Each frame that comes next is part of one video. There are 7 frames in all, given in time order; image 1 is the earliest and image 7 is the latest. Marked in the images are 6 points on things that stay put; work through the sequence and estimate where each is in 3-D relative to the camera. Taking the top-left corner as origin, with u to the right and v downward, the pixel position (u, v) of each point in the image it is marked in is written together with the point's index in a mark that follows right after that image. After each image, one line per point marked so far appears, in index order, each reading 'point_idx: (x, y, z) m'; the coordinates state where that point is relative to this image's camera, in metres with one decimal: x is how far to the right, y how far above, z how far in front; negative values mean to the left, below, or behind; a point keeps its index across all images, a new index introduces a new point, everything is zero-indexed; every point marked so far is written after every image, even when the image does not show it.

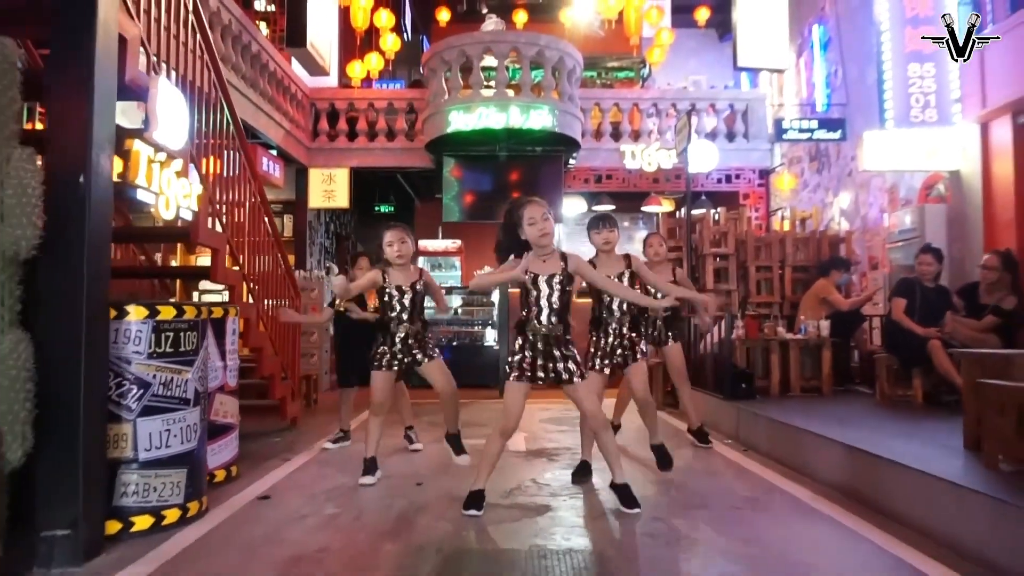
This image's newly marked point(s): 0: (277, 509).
0: (-1.1, -1.1, +3.8) m
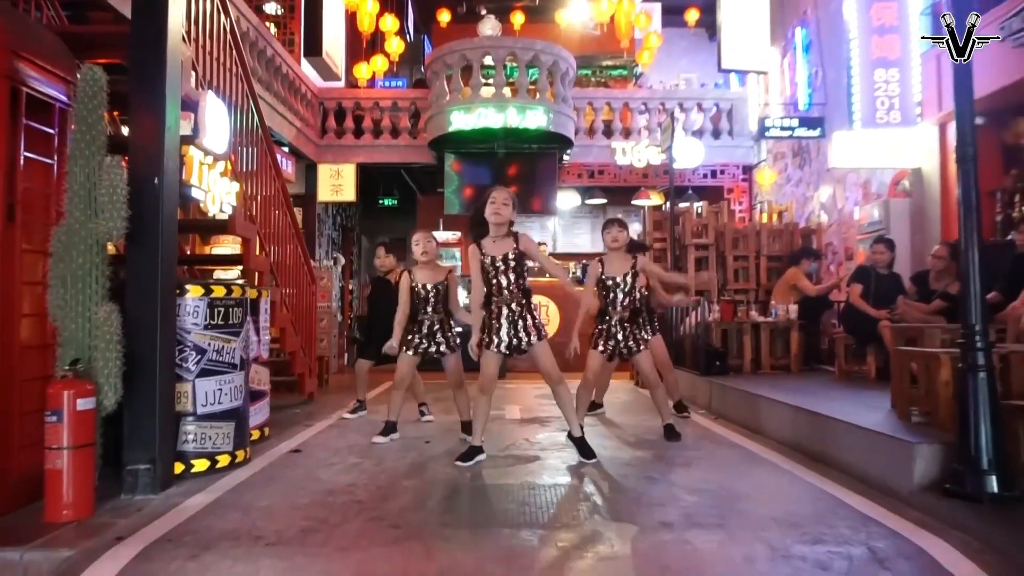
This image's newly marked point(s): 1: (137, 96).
0: (-1.2, -1.0, +4.5) m
1: (-1.8, +0.9, +3.7) m
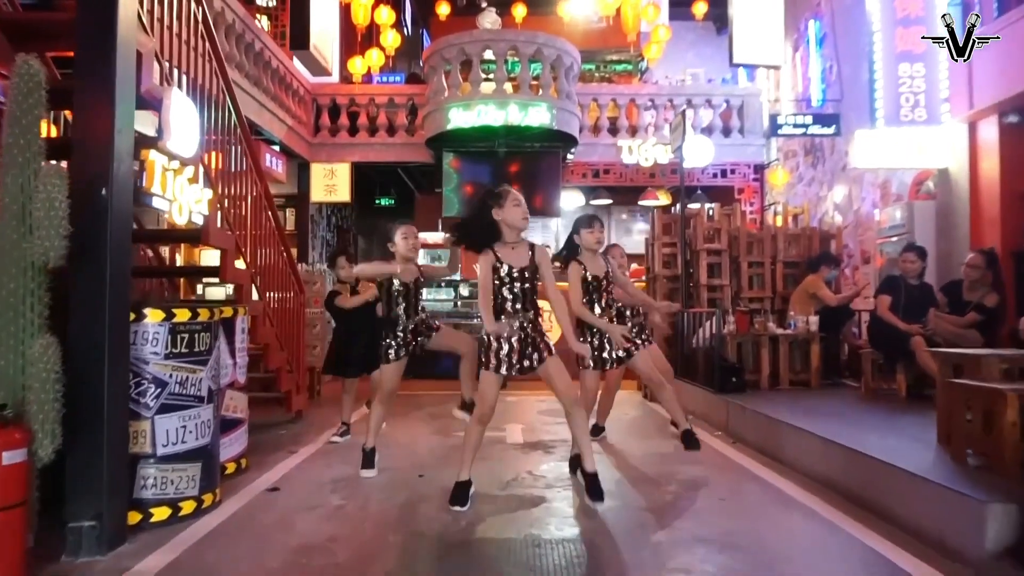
0: (-1.2, -1.1, +4.0) m
1: (-1.7, +0.8, +3.2) m
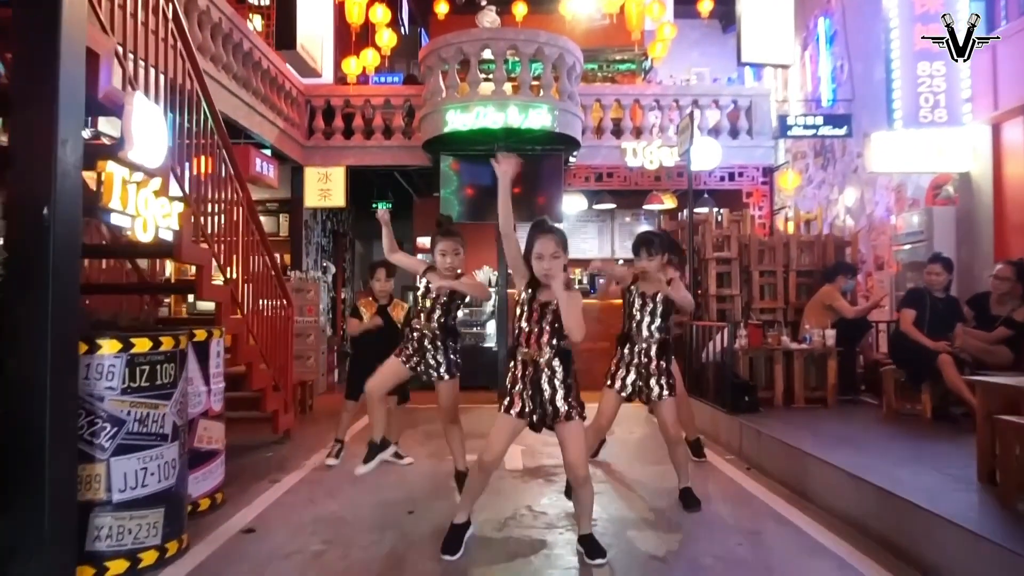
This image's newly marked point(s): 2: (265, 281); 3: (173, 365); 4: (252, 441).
0: (-1.2, -1.2, +3.7) m
1: (-1.8, +0.7, +2.8) m
2: (-2.0, 0.0, +6.3) m
3: (-1.5, -0.3, +3.4) m
4: (-2.1, -1.2, +6.4) m
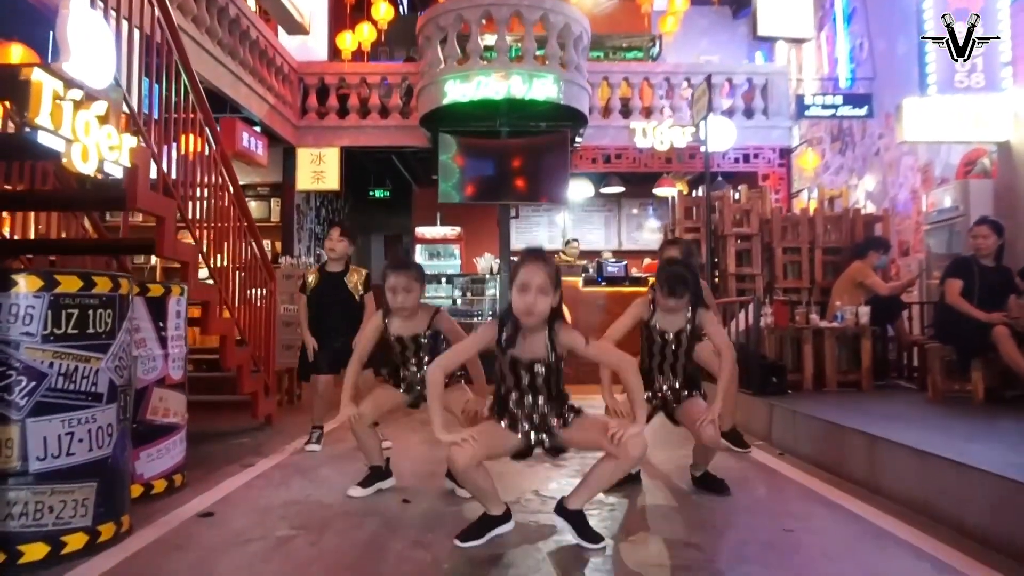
0: (-1.2, -1.0, +3.1) m
1: (-1.8, +0.9, +2.3) m
2: (-2.0, +0.2, +5.8) m
3: (-1.5, -0.1, +2.9) m
4: (-2.1, -1.0, +5.8) m
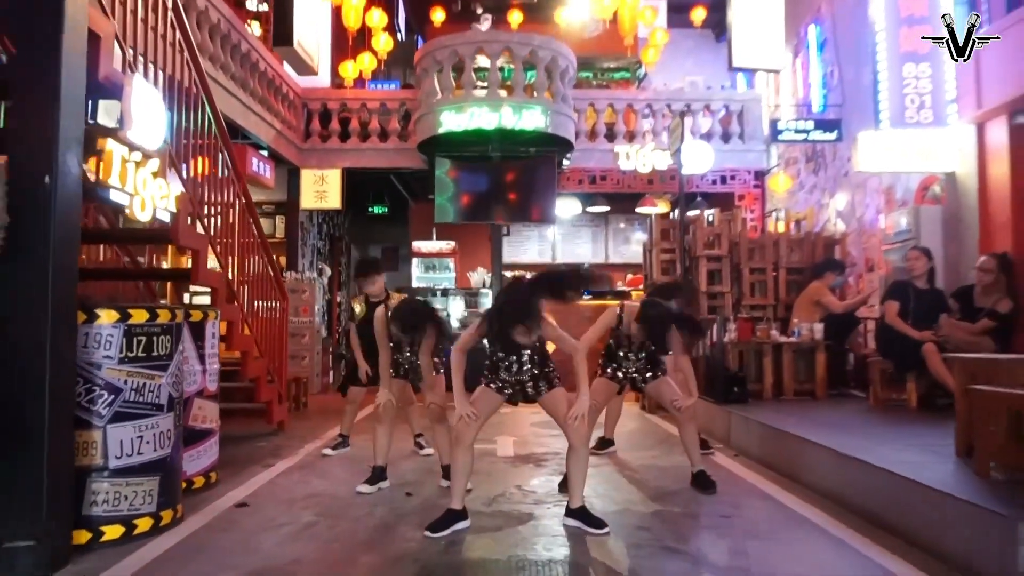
0: (-1.2, -1.1, +3.7) m
1: (-1.8, +0.8, +2.9) m
2: (-2.1, +0.1, +6.4) m
3: (-1.5, -0.2, +3.5) m
4: (-2.2, -1.2, +6.4) m
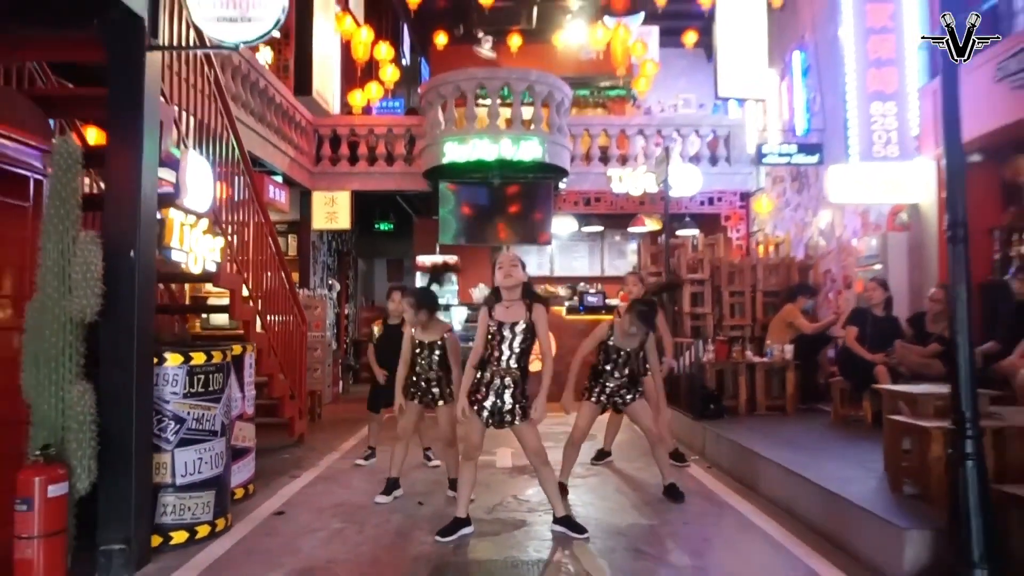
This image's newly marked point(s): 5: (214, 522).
0: (-1.2, -1.3, +4.4) m
1: (-1.8, +0.6, +3.6) m
2: (-2.1, -0.2, +7.1) m
3: (-1.6, -0.5, +4.2) m
4: (-2.2, -1.4, +7.1) m
5: (-1.6, -1.2, +4.1) m
